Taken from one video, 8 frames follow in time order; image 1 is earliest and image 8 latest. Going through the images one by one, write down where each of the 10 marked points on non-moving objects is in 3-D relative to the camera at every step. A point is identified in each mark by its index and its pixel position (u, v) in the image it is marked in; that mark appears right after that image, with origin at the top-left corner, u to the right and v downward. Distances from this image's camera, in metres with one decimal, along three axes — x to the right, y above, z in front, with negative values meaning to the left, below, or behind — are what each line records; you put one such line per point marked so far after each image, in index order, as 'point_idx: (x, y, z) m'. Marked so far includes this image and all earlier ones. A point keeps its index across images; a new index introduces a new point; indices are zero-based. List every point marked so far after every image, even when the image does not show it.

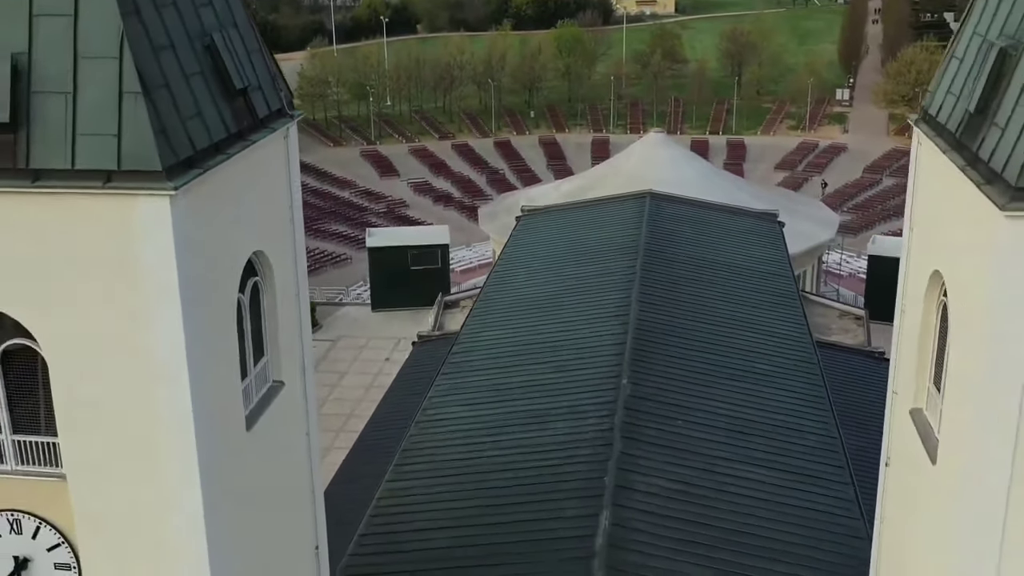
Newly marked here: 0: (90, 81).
0: (-3.9, +1.9, +10.5) m
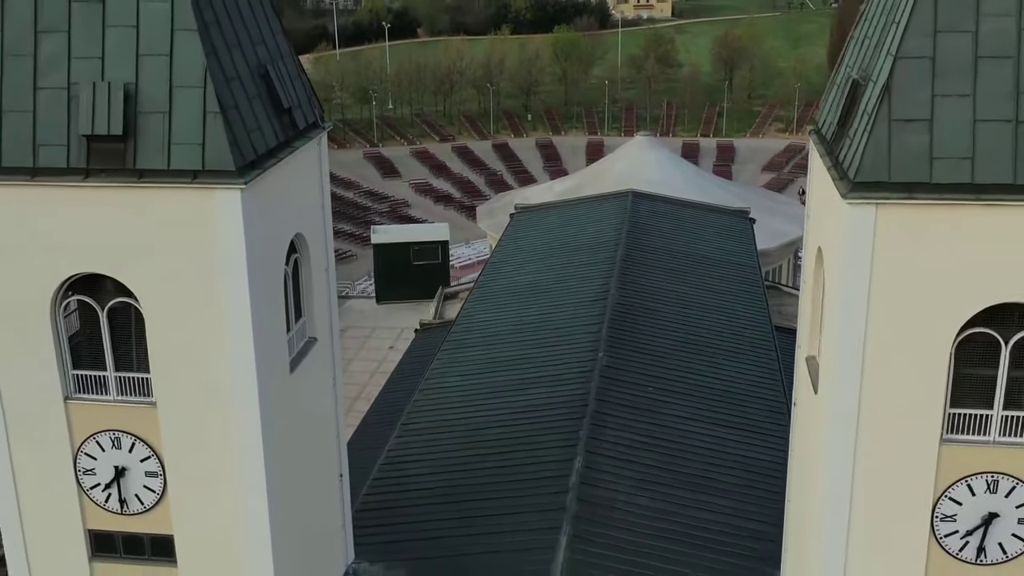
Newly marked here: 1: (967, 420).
0: (-4.1, +2.3, +14.1) m
1: (+5.6, -1.6, +13.9) m
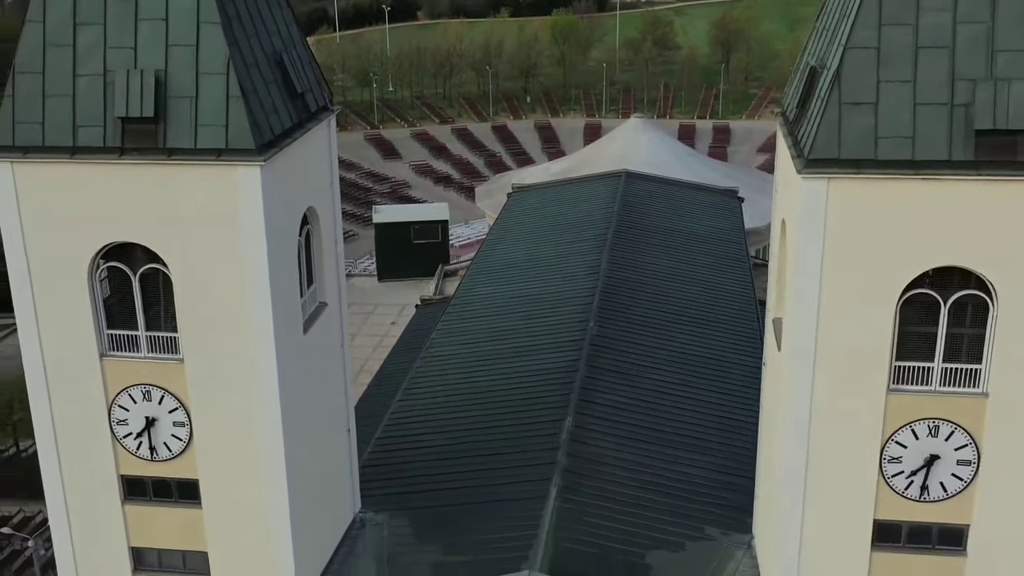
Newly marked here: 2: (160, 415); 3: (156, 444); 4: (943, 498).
0: (-4.2, +2.7, +15.7) m
1: (+5.4, -1.1, +15.5) m
2: (-5.4, -1.9, +17.3) m
3: (-5.5, -2.4, +17.5) m
4: (+6.0, -2.9, +15.9) m
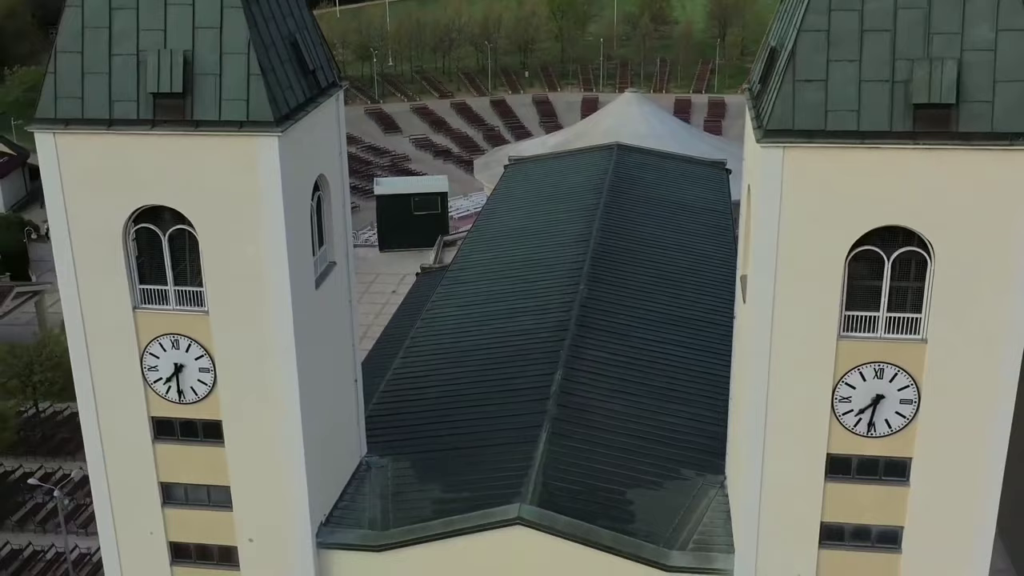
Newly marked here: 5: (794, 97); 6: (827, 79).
0: (-4.3, +3.4, +17.5) m
1: (+5.3, -0.5, +17.4) m
2: (-5.5, -1.2, +19.2) m
3: (-5.6, -1.7, +19.4) m
4: (+5.9, -2.3, +17.8) m
5: (+4.0, +2.7, +16.2) m
6: (+4.5, +3.0, +16.2) m
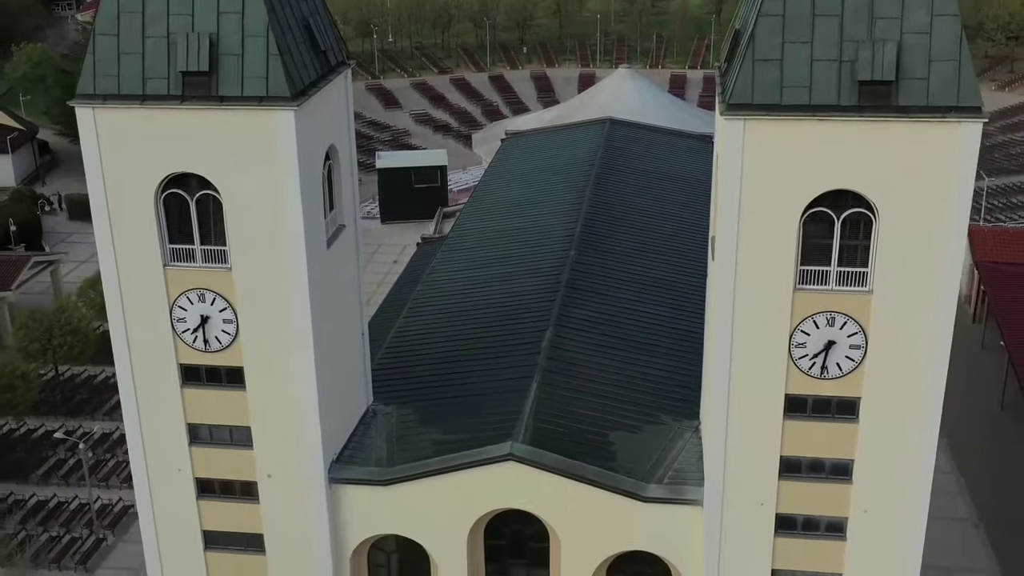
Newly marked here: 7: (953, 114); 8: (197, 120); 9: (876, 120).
0: (-4.5, +4.1, +19.5) m
1: (+5.2, +0.2, +19.5) m
2: (-5.6, -0.5, +21.4) m
3: (-5.7, -0.9, +21.6) m
4: (+5.7, -1.5, +20.0) m
5: (+3.9, +3.4, +18.2) m
6: (+4.3, +3.7, +18.2) m
7: (+6.9, +2.7, +17.8) m
8: (-5.5, +2.9, +19.8) m
9: (+5.8, +2.7, +18.0) m
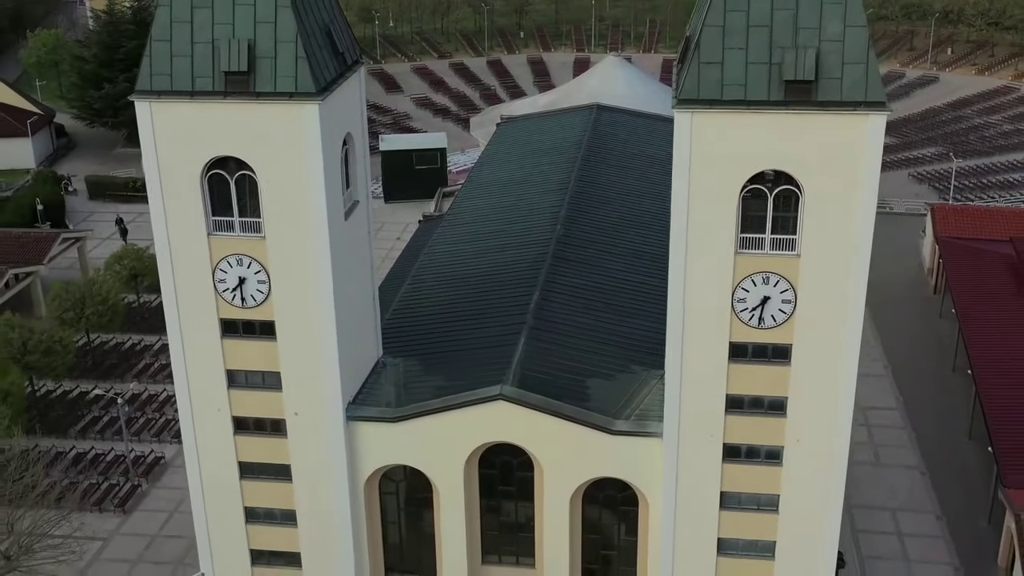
0: (-4.7, +4.8, +23.4) m
1: (+4.9, +1.0, +23.4) m
2: (-5.9, +0.3, +25.3) m
3: (-6.0, -0.2, +25.5) m
4: (+5.5, -0.8, +23.9) m
5: (+3.6, +4.1, +22.1) m
6: (+4.1, +4.4, +22.1) m
7: (+6.7, +3.5, +21.7) m
8: (-5.7, +3.6, +23.7) m
9: (+5.5, +3.4, +21.9) m
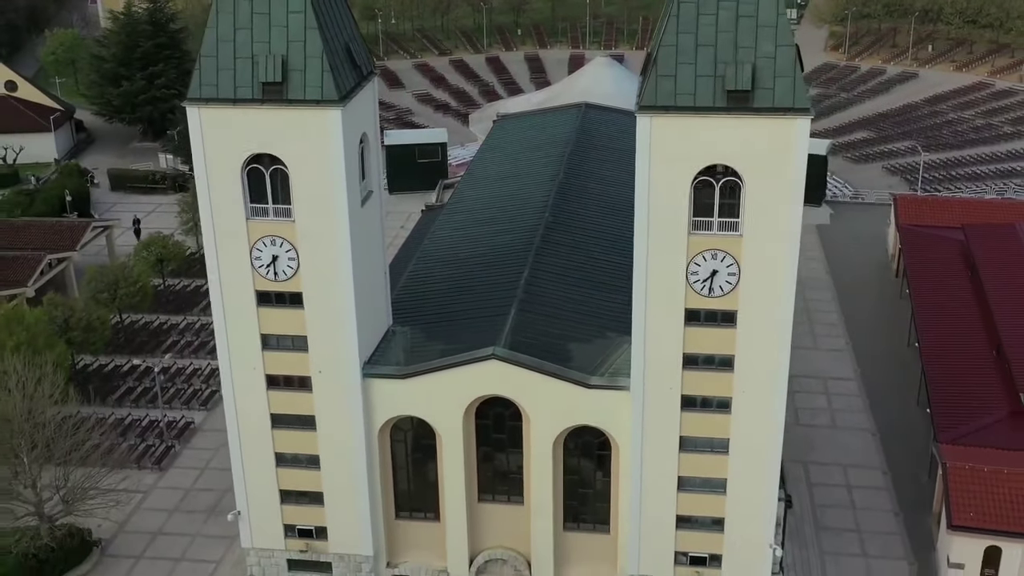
0: (-5.0, +5.4, +28.0) m
1: (+4.7, +1.6, +28.1) m
2: (-6.1, +0.9, +29.9) m
3: (-6.2, +0.4, +30.2) m
4: (+5.3, -0.2, +28.6) m
5: (+3.4, +4.7, +26.7) m
6: (+3.9, +5.0, +26.7) m
7: (+6.4, +4.1, +26.3) m
8: (-6.0, +4.3, +28.3) m
9: (+5.3, +4.0, +26.5) m
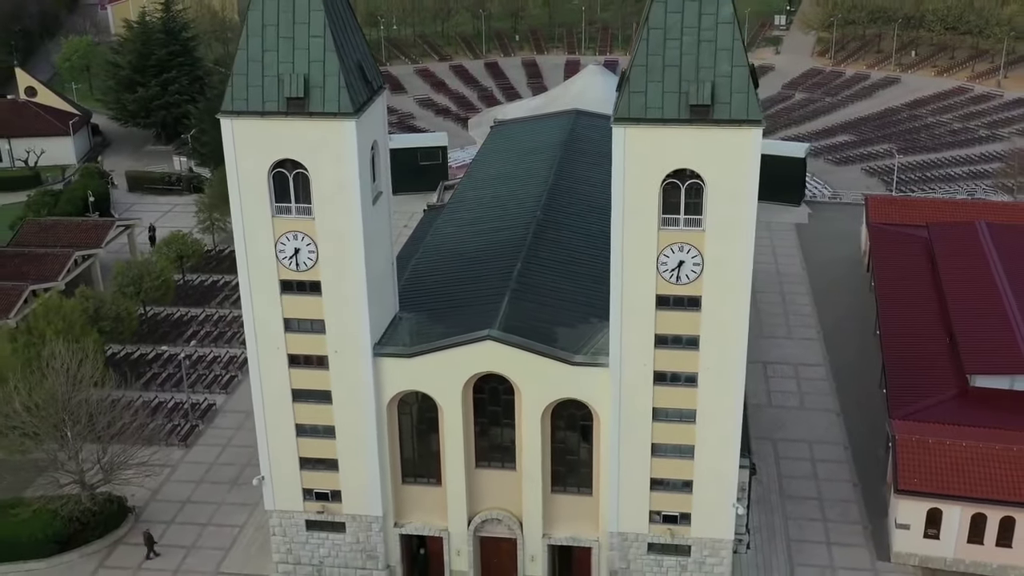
0: (-5.2, +5.8, +32.1) m
1: (+4.5, +1.9, +32.2) m
2: (-6.3, +1.2, +34.1) m
3: (-6.4, +0.8, +34.3) m
4: (+5.1, +0.2, +32.7) m
5: (+3.2, +5.1, +30.8) m
6: (+3.6, +5.3, +30.8) m
7: (+6.2, +4.4, +30.5) m
8: (-6.2, +4.6, +32.4) m
9: (+5.1, +4.3, +30.6) m
